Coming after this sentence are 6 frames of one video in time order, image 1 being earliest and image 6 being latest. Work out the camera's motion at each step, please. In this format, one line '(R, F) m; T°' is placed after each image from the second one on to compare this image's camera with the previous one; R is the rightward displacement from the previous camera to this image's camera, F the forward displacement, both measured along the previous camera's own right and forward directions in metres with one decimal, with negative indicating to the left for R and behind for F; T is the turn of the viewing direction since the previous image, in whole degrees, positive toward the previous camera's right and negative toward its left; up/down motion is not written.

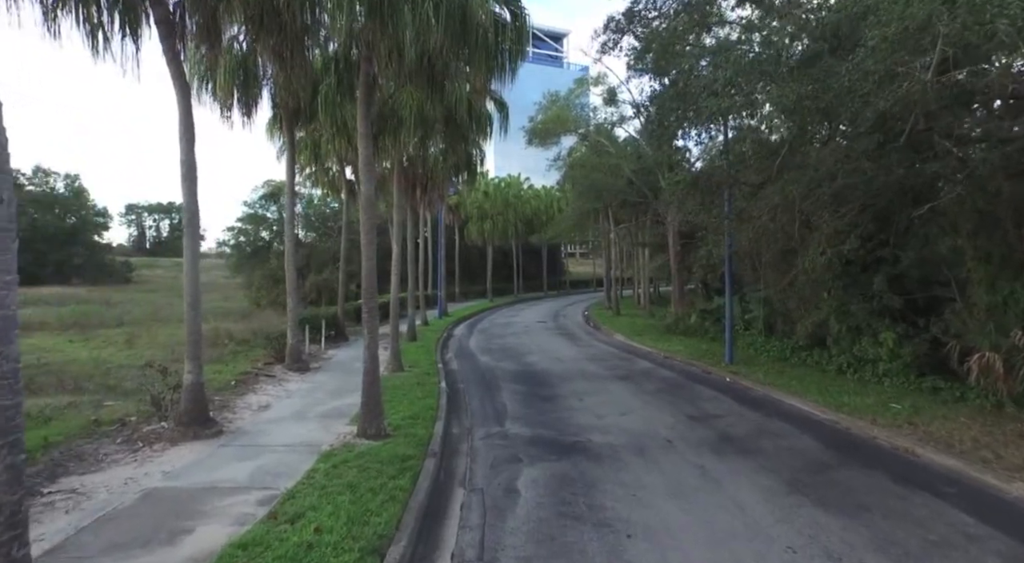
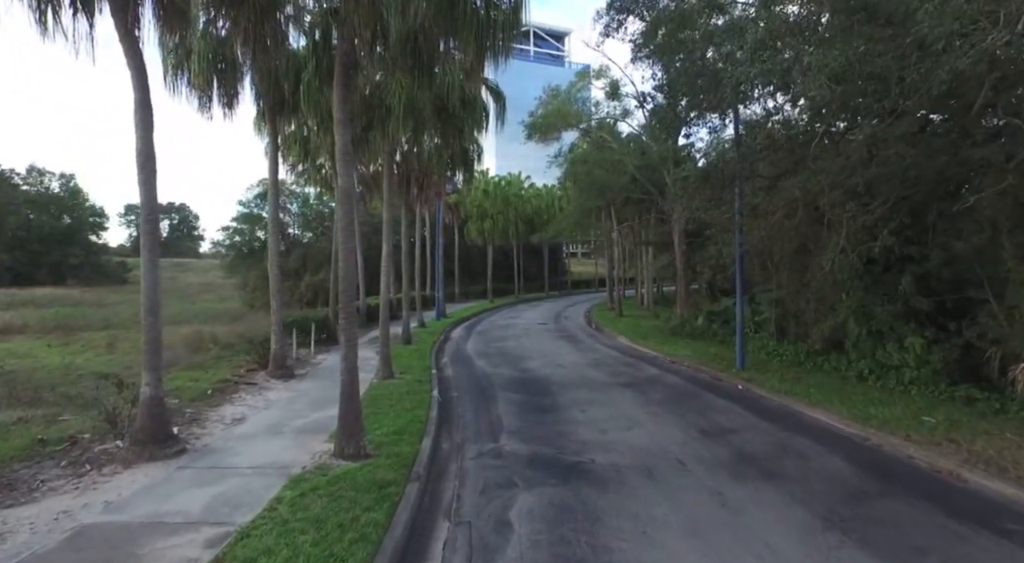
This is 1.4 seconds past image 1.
(+0.1, +0.8) m; 0°
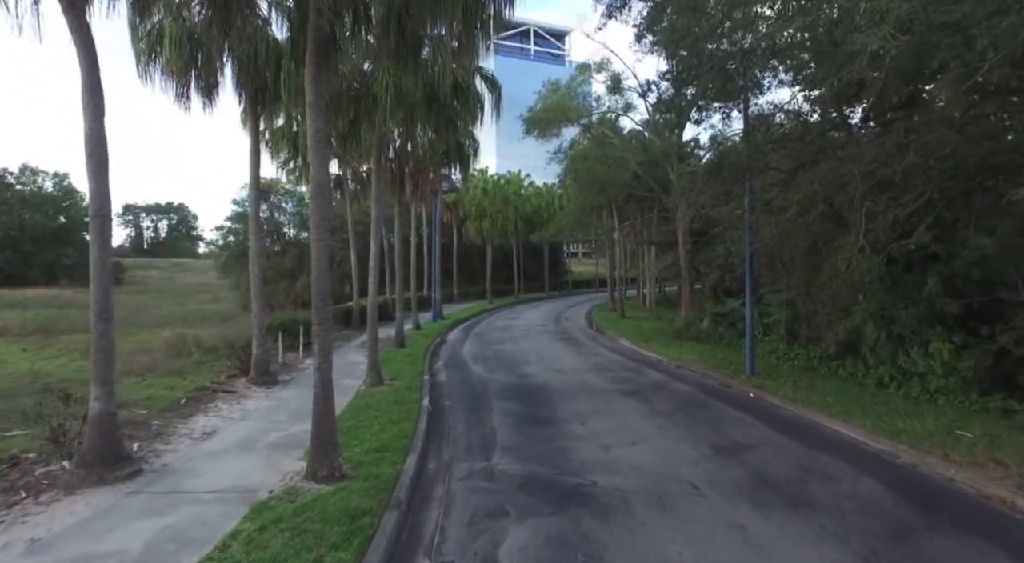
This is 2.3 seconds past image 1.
(+0.1, +0.8) m; 0°
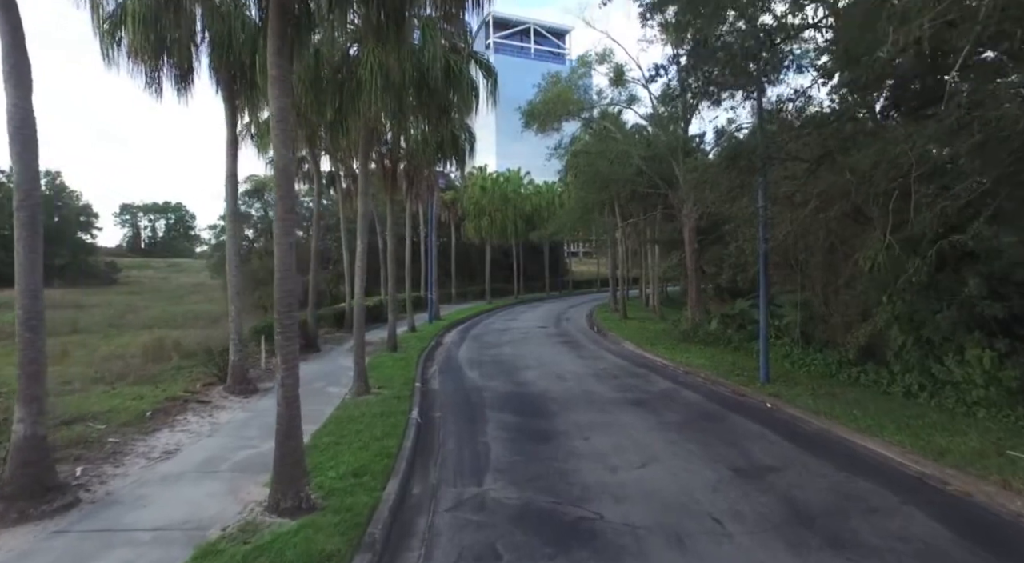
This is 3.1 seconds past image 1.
(+0.1, +0.9) m; 0°
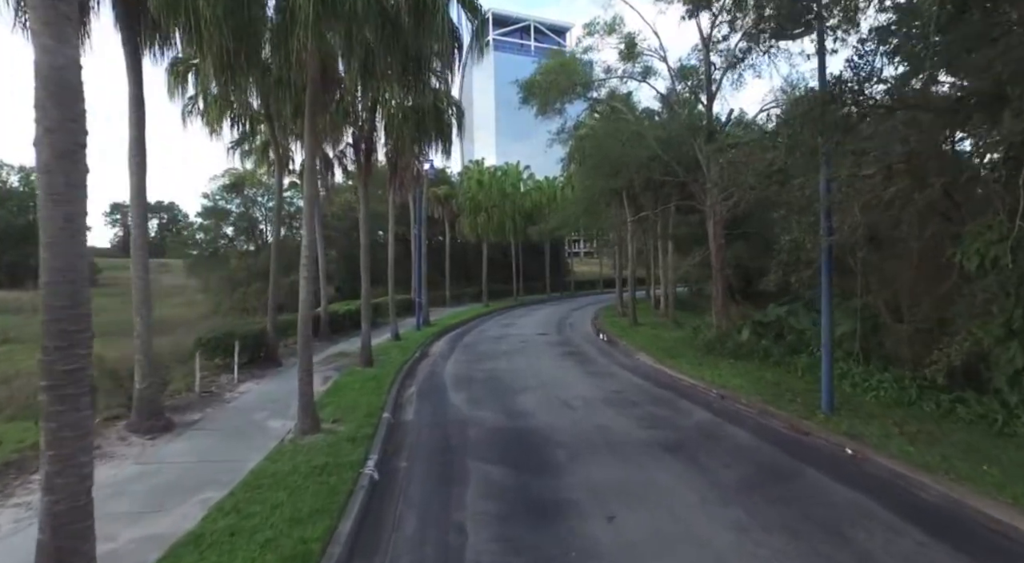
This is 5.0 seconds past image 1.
(+0.1, +2.7) m; 0°
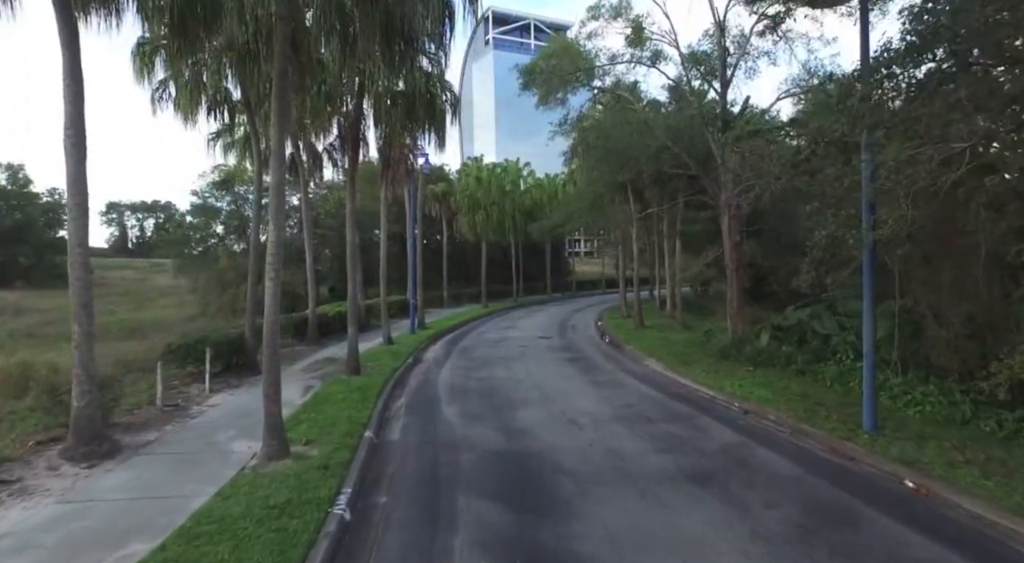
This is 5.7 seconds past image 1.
(0.0, +1.2) m; 0°
